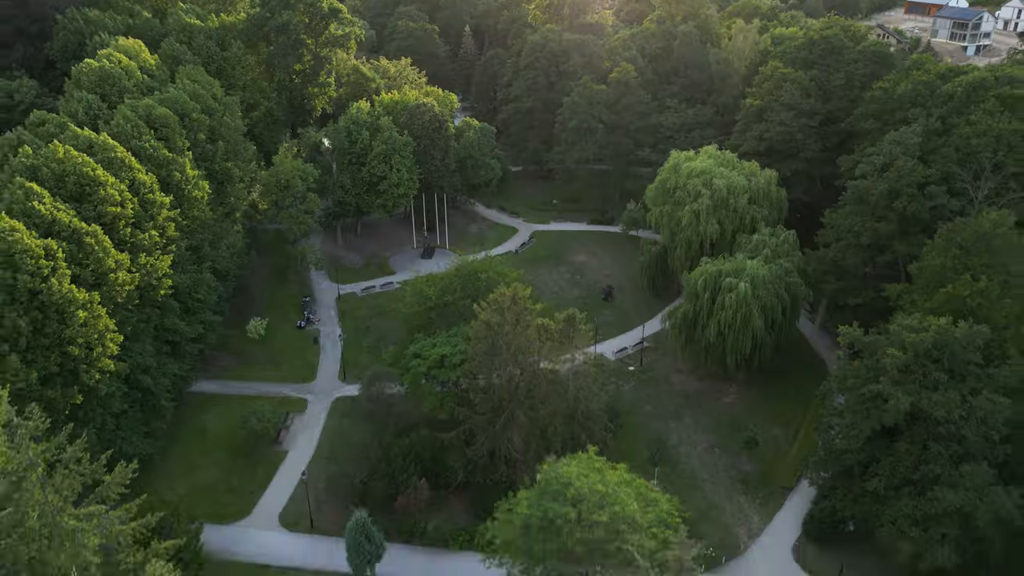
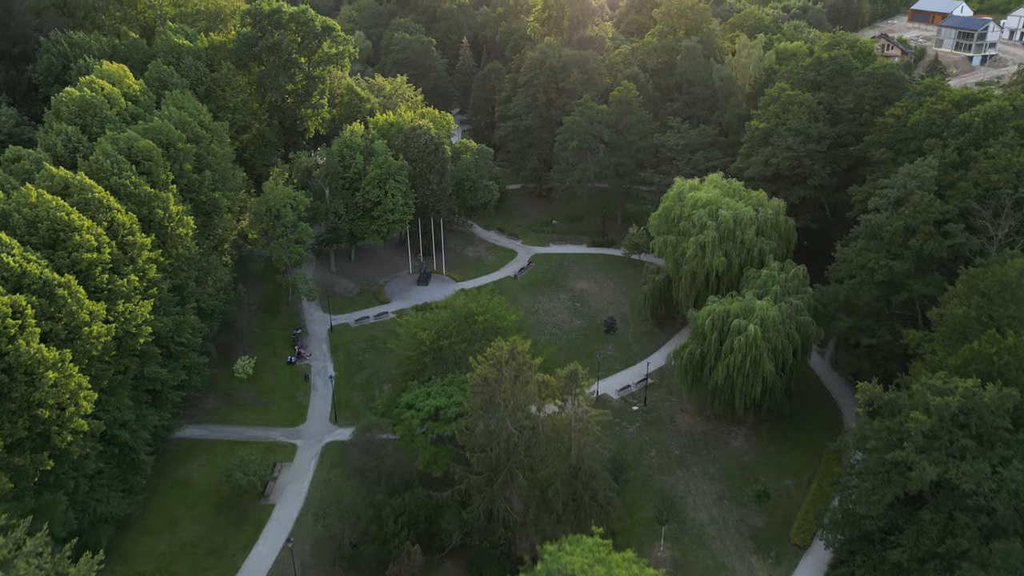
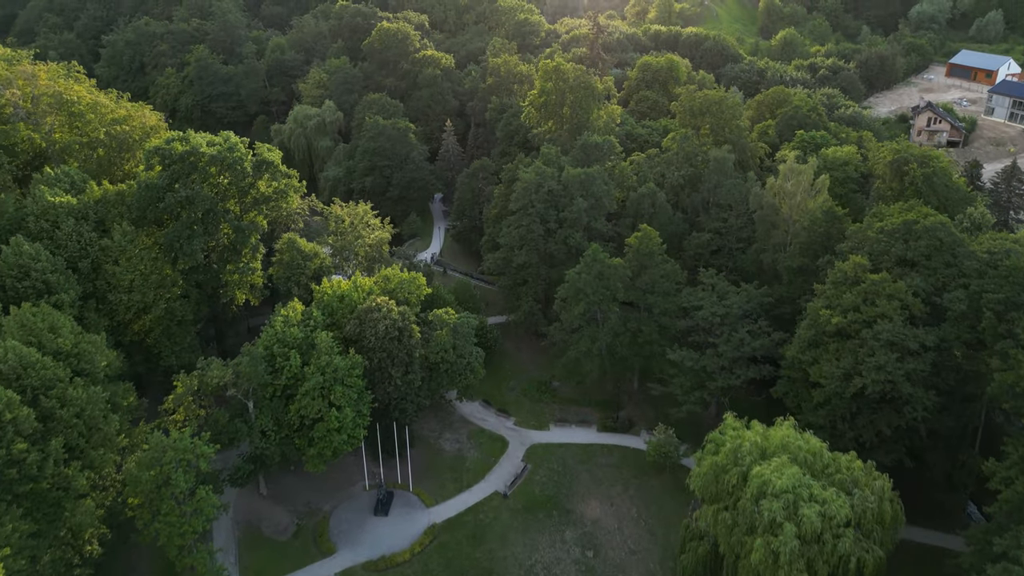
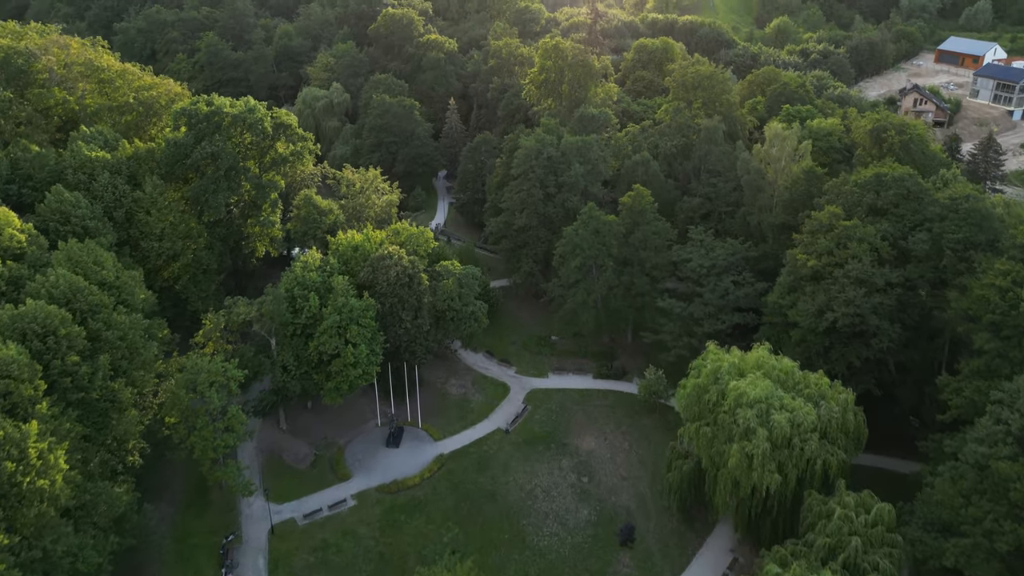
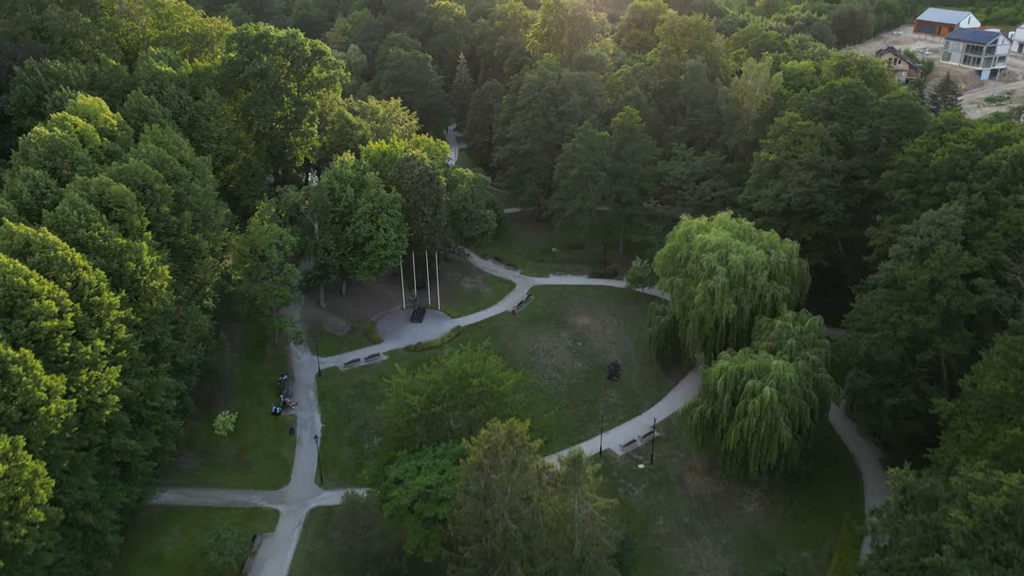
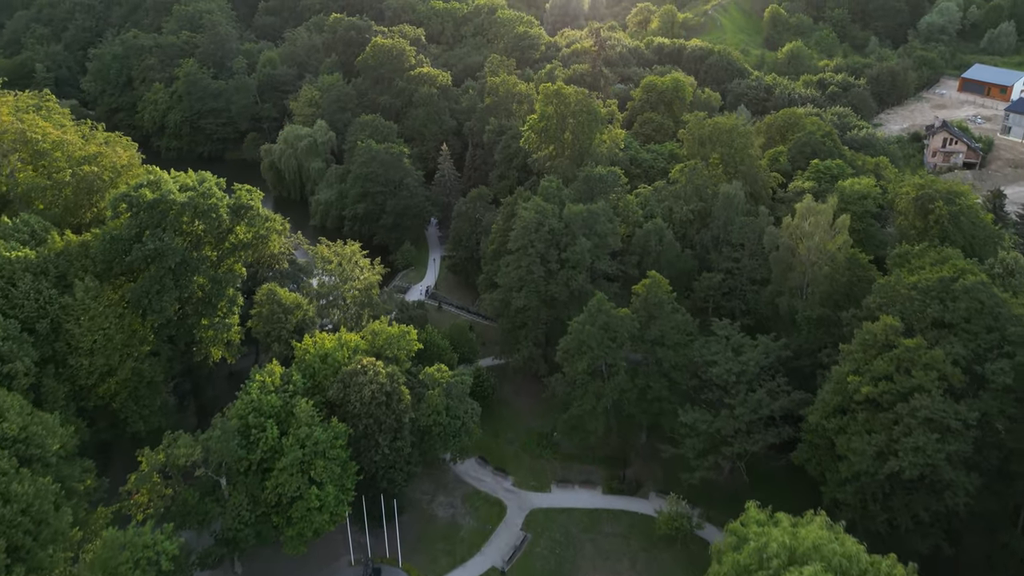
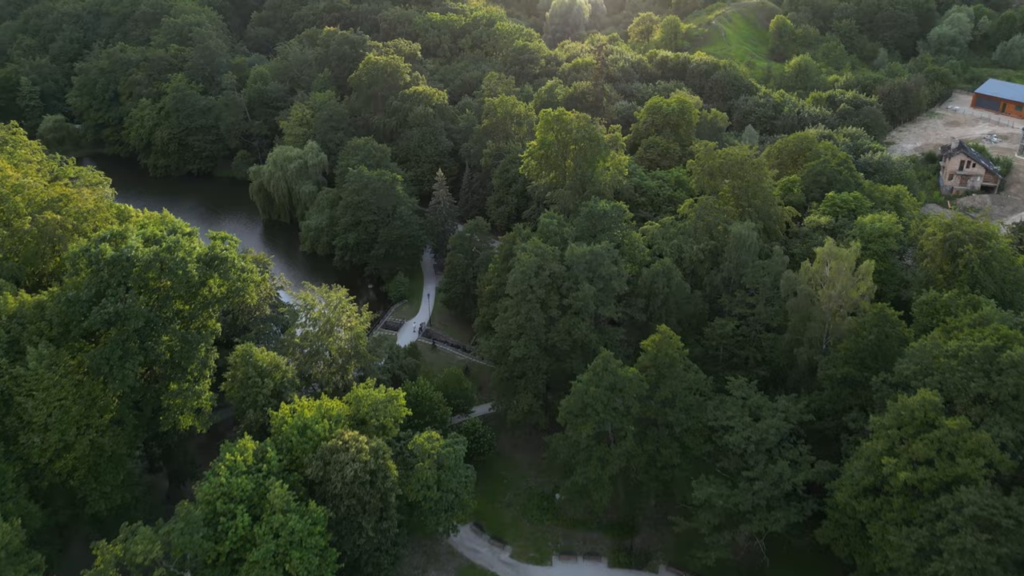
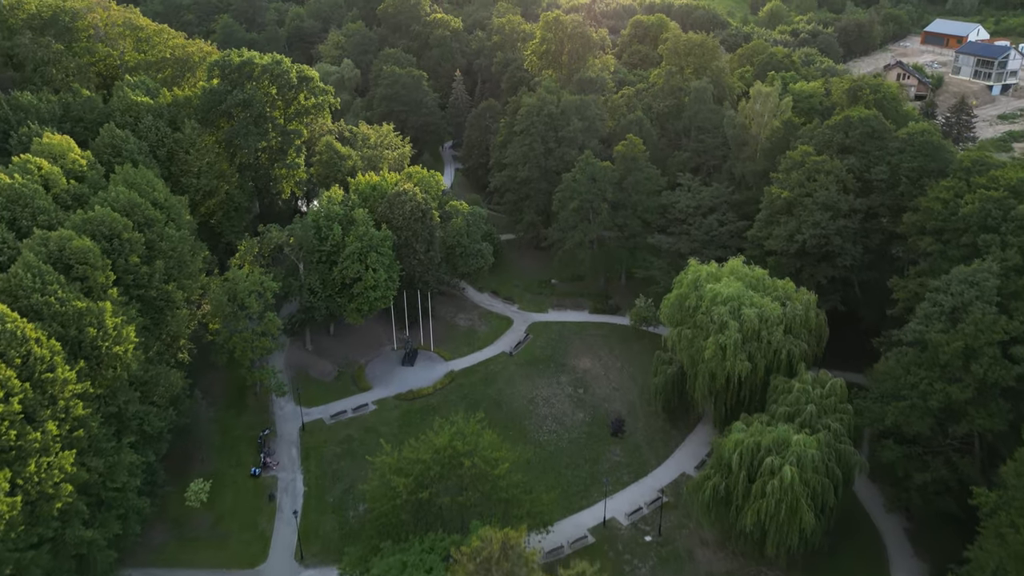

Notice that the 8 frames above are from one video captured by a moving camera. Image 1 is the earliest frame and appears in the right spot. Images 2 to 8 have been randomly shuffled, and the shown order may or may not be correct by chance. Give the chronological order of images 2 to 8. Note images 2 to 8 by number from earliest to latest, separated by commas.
2, 5, 8, 4, 3, 6, 7
